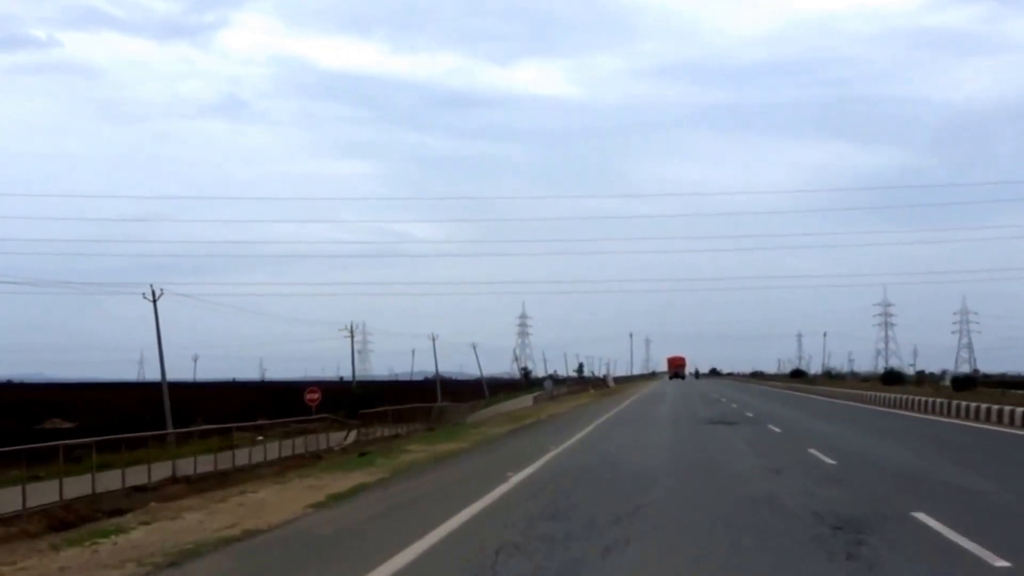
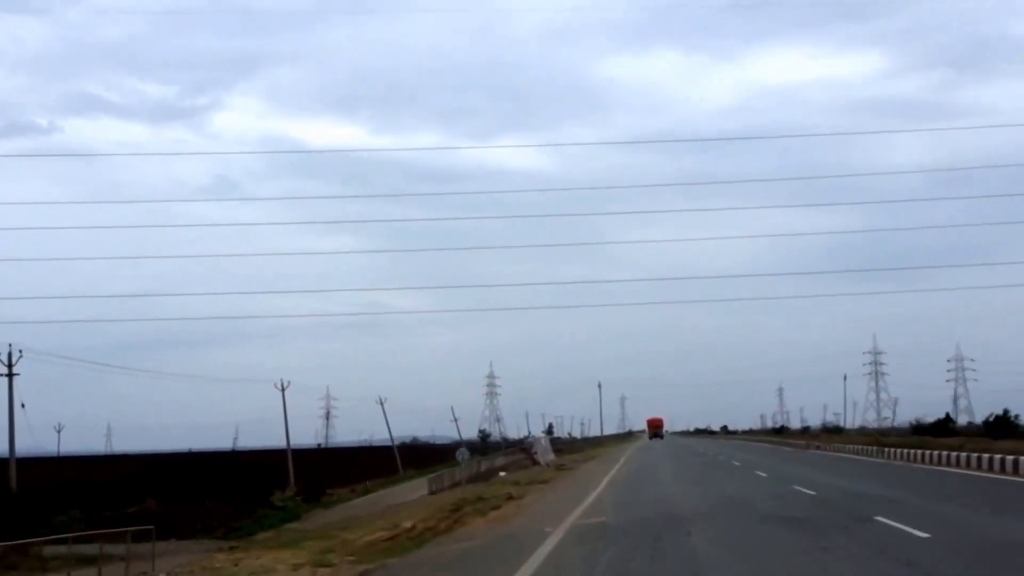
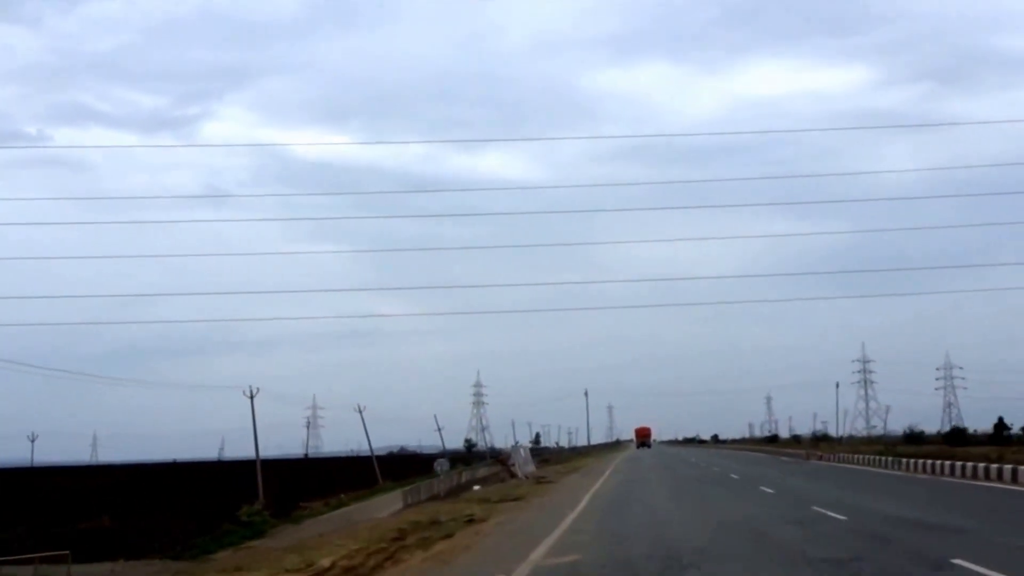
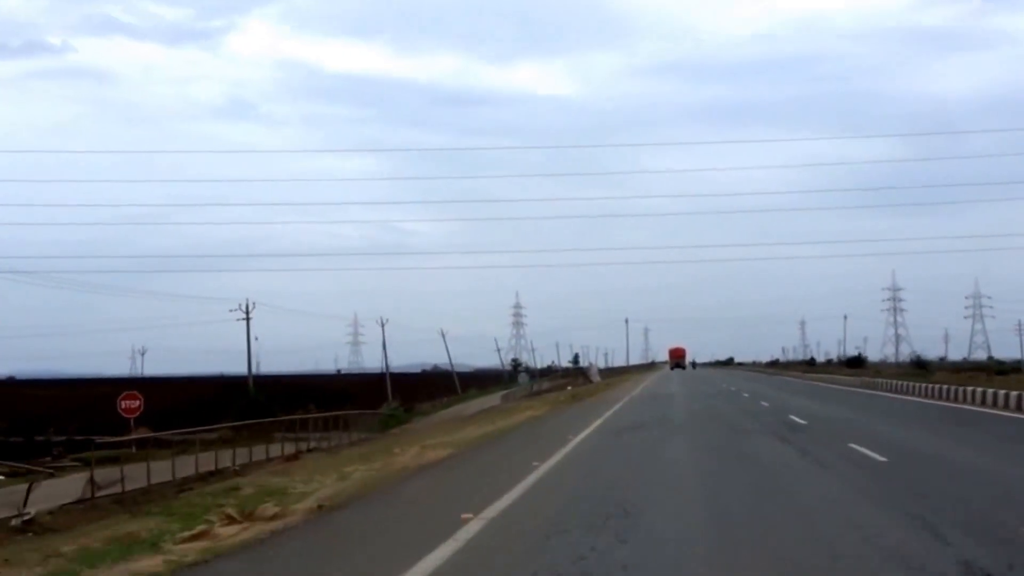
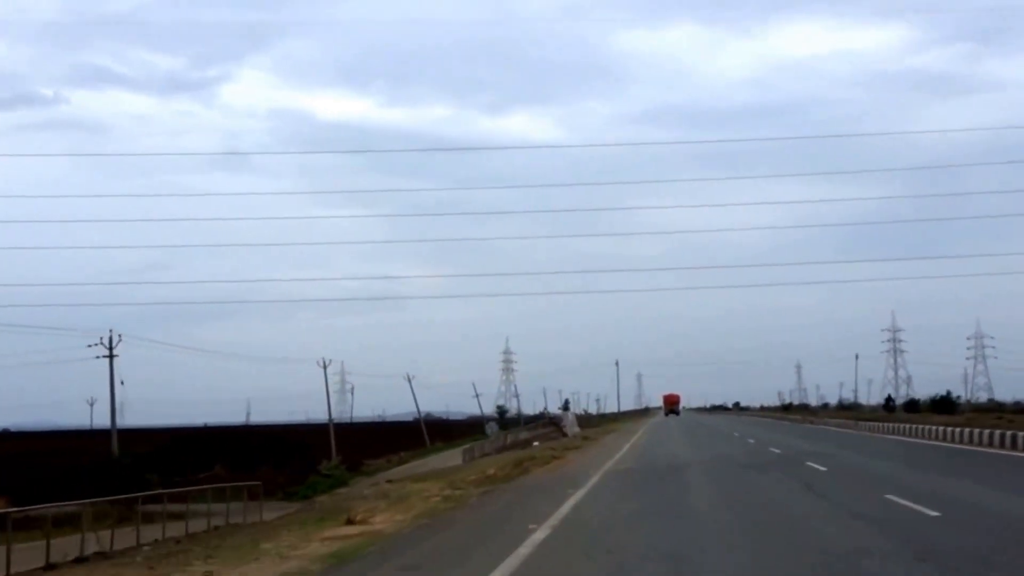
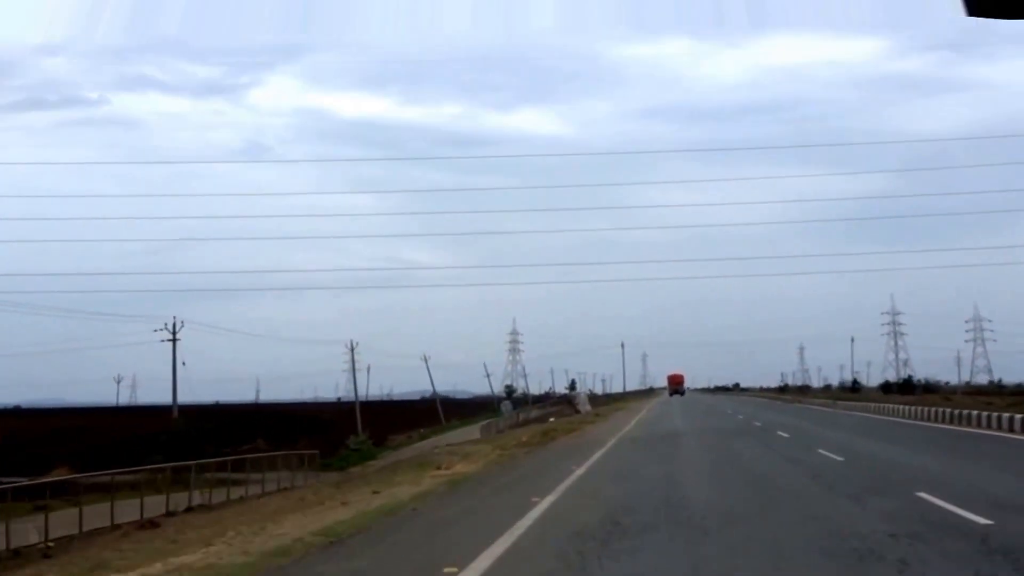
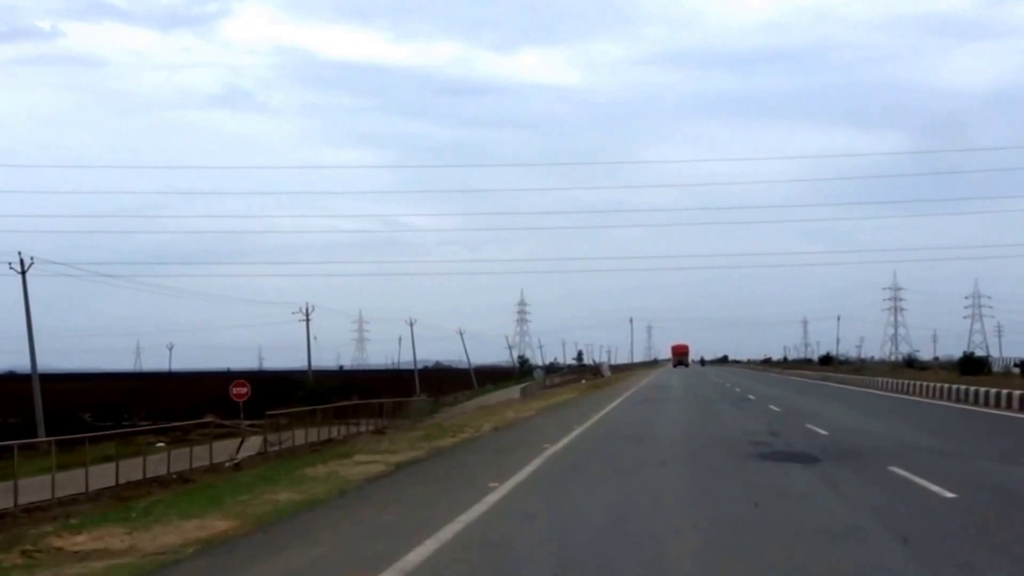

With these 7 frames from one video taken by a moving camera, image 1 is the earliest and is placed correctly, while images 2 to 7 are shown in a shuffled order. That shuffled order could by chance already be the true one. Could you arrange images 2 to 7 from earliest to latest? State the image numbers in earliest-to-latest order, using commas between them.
7, 4, 6, 5, 2, 3
